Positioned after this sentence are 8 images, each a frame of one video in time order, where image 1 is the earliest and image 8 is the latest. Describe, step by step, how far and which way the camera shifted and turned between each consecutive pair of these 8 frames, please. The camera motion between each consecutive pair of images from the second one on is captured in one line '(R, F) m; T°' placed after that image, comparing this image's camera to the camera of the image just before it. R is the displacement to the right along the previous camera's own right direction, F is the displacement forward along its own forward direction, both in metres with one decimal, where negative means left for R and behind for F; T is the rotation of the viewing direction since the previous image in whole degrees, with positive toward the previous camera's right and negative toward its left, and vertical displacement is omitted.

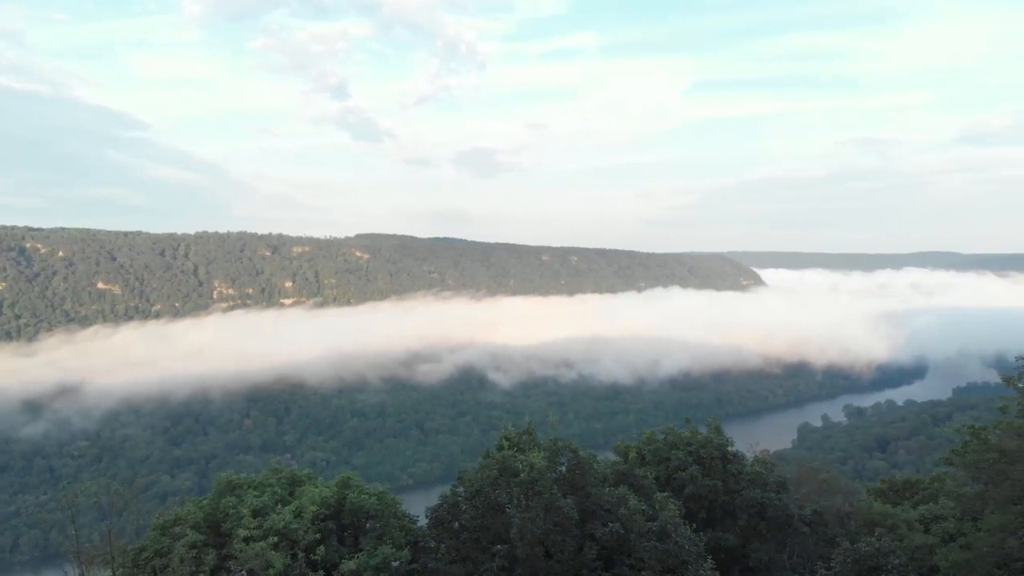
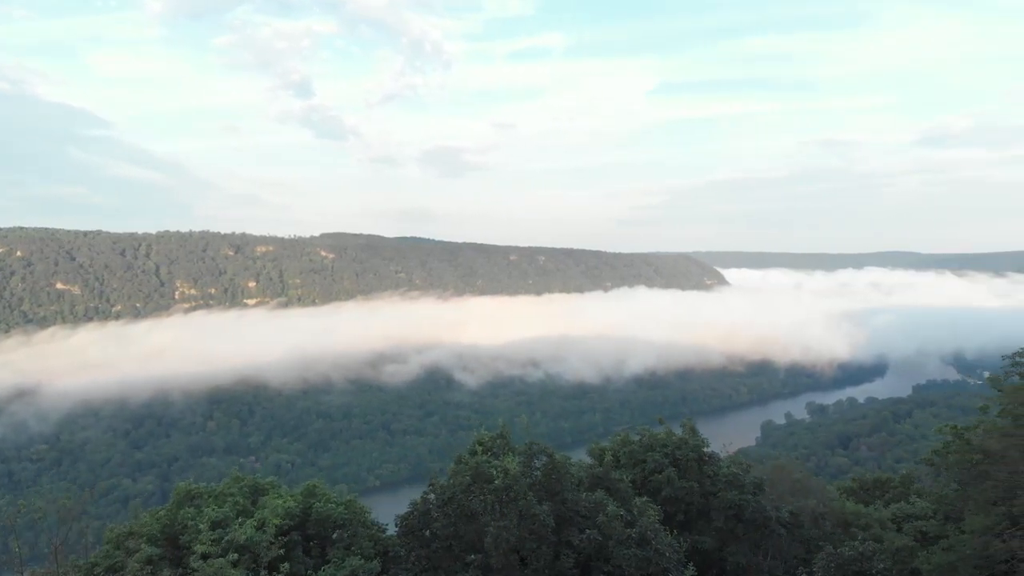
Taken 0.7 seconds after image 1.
(-0.1, +0.5) m; +2°
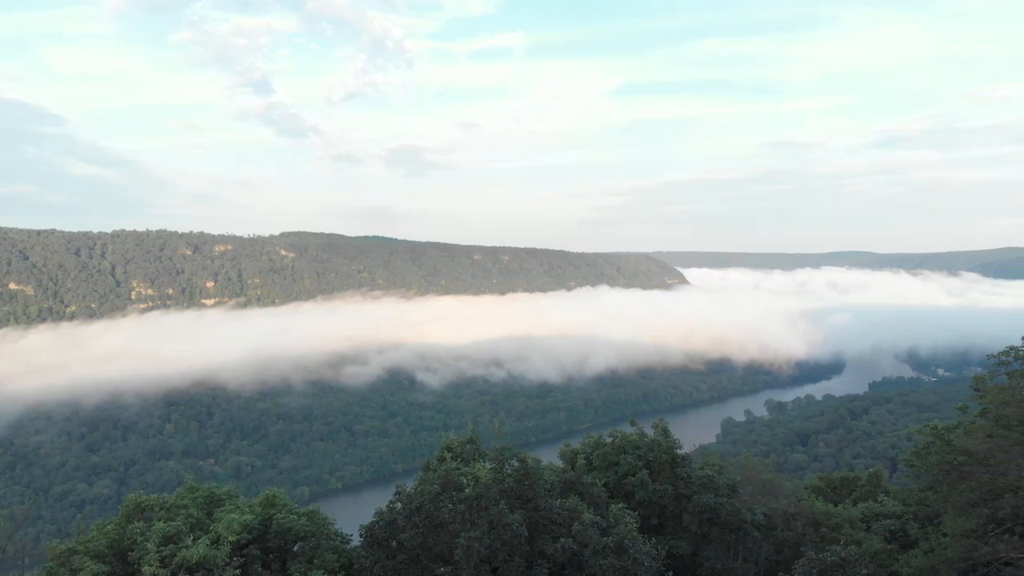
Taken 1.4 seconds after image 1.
(-0.1, +0.6) m; +3°
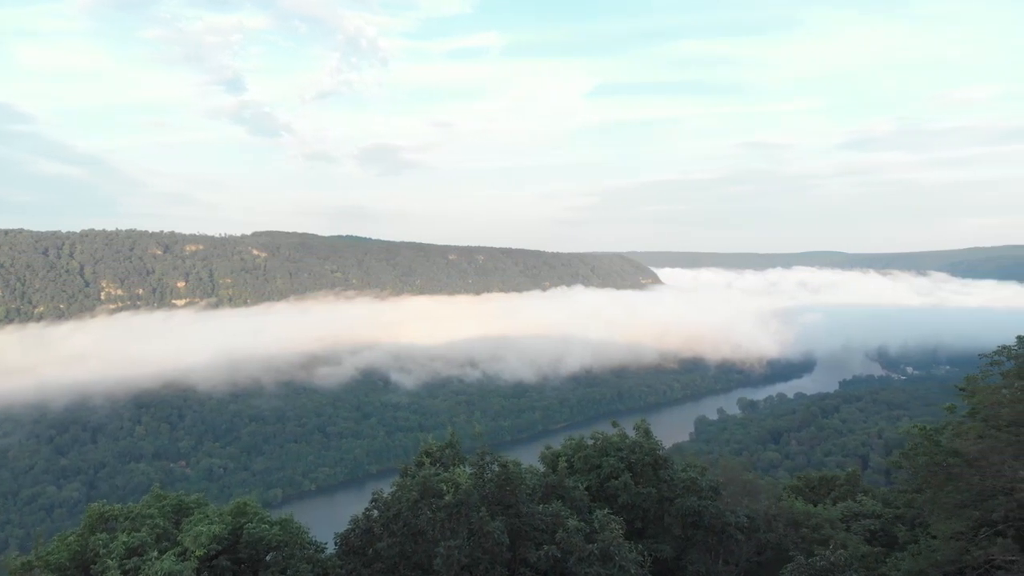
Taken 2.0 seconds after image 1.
(-0.1, +0.5) m; +2°
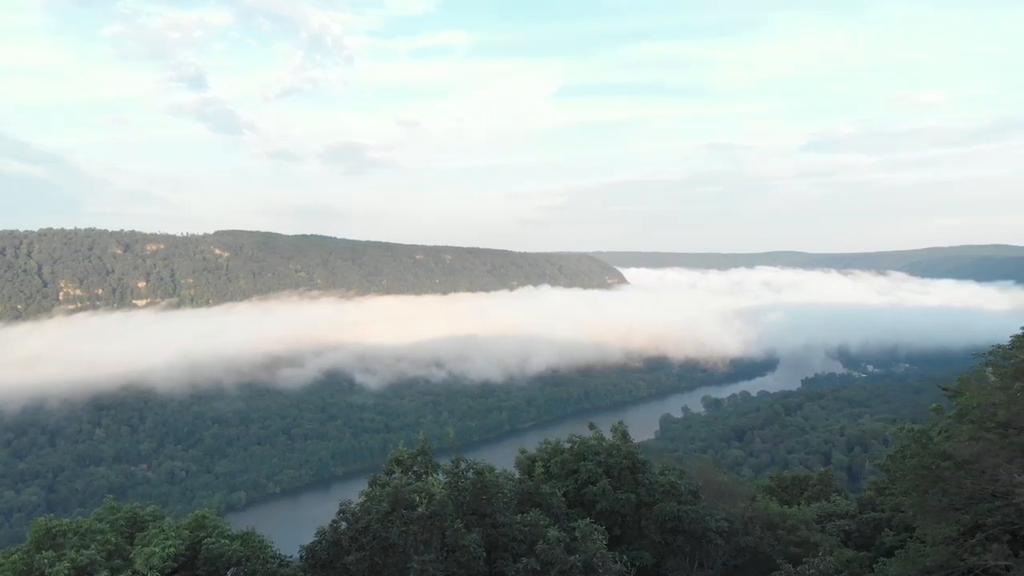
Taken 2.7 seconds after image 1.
(-0.1, +0.7) m; +2°
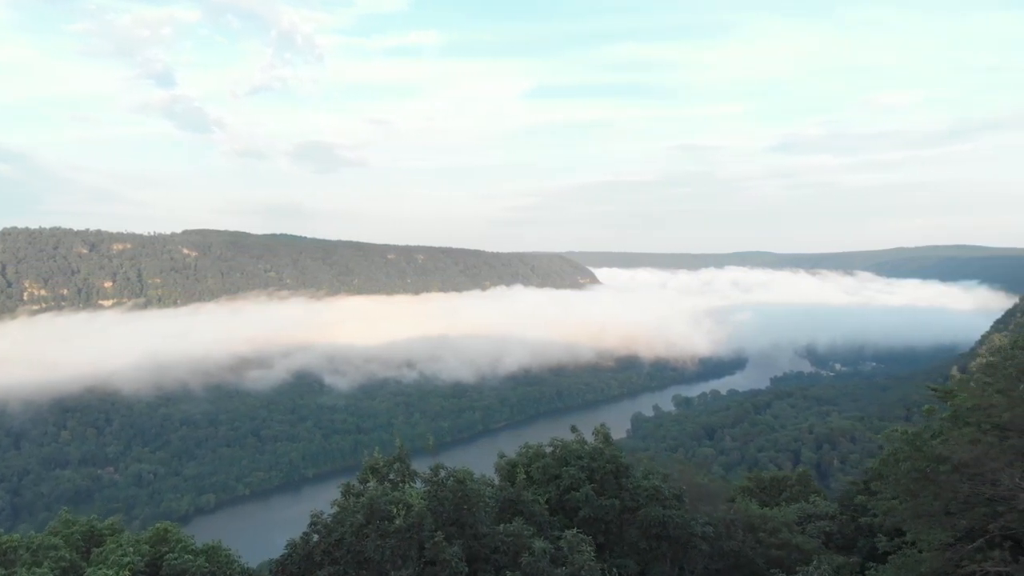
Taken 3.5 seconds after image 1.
(-0.1, +0.6) m; +2°
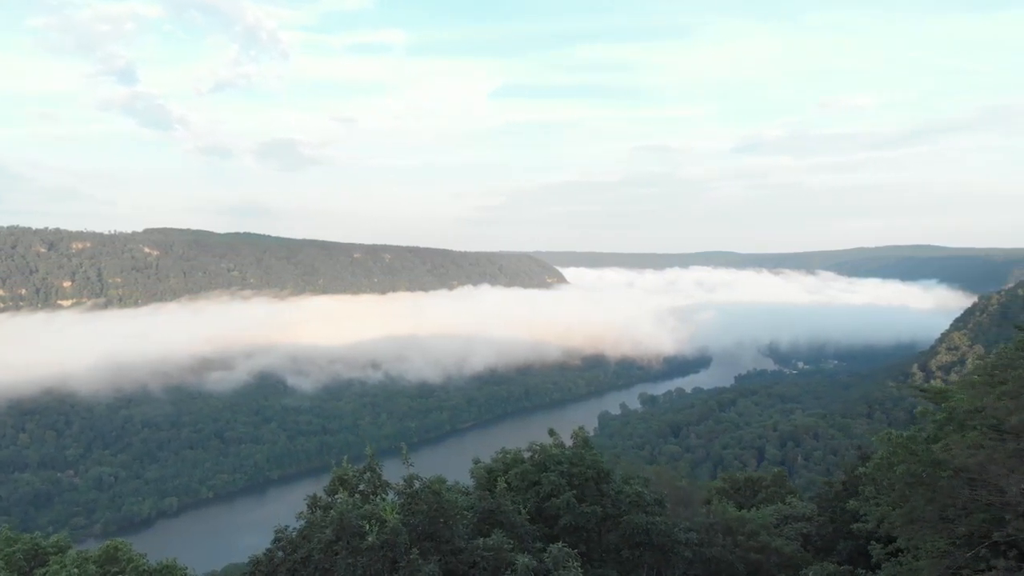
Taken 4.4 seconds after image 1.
(-0.2, +0.8) m; +2°
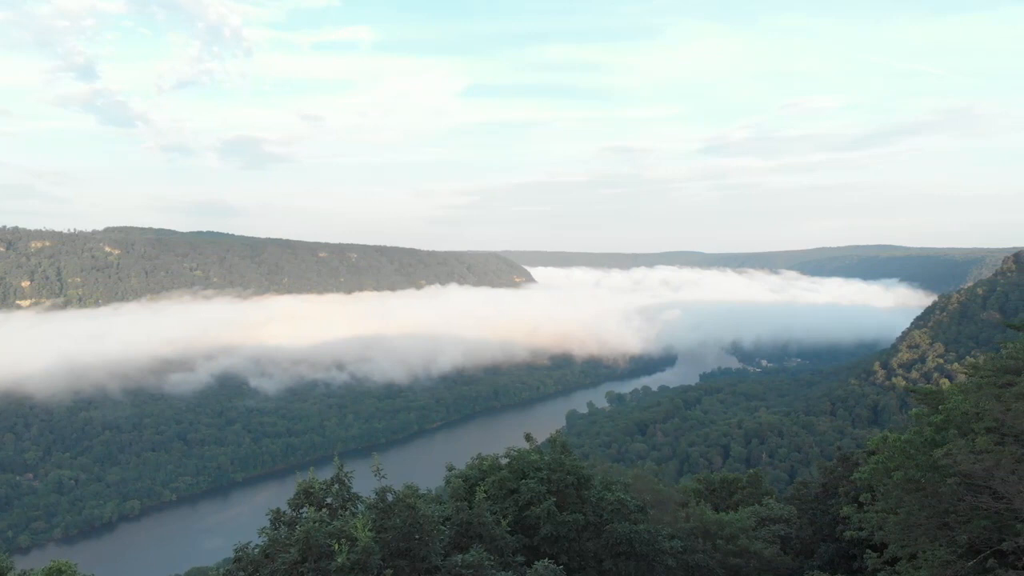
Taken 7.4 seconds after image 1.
(-0.2, +0.8) m; +2°
